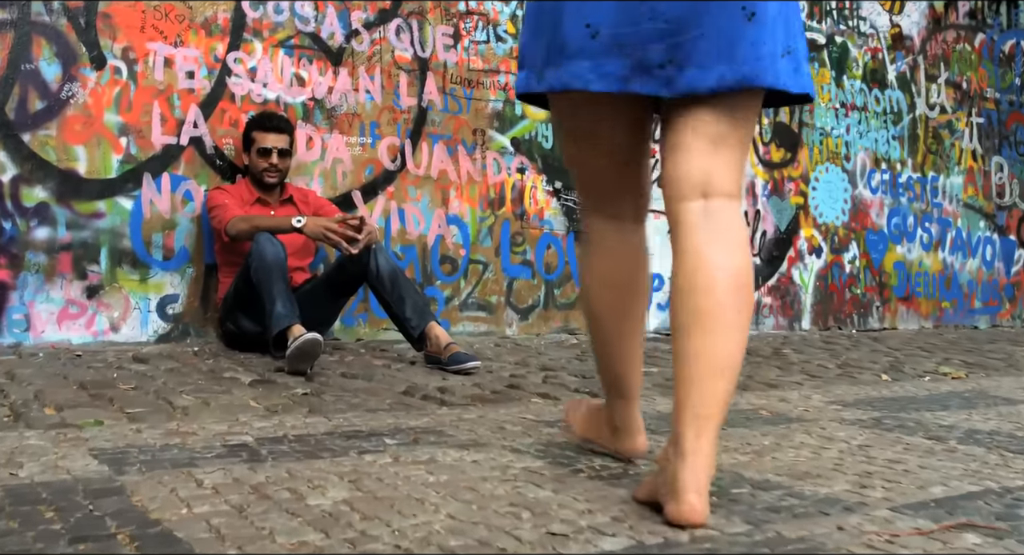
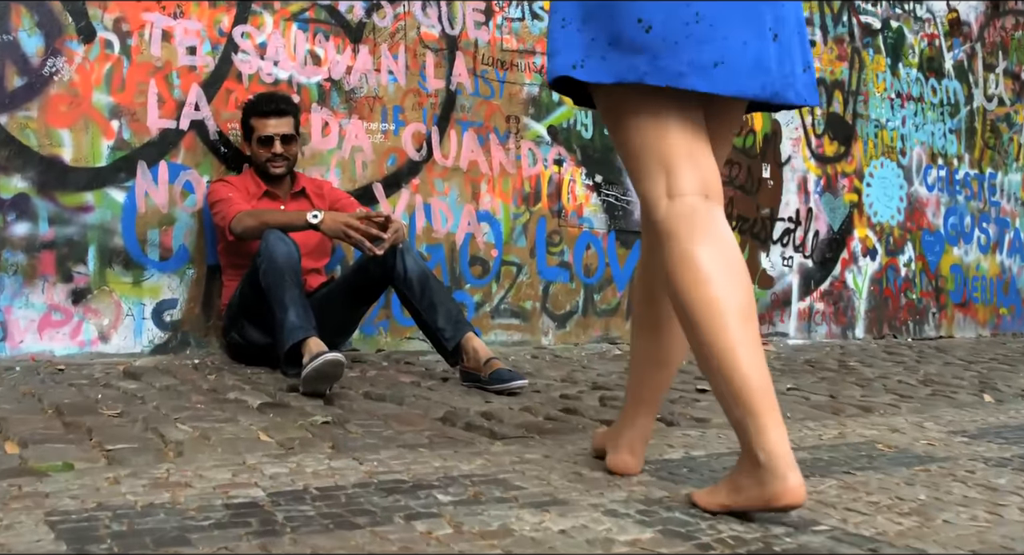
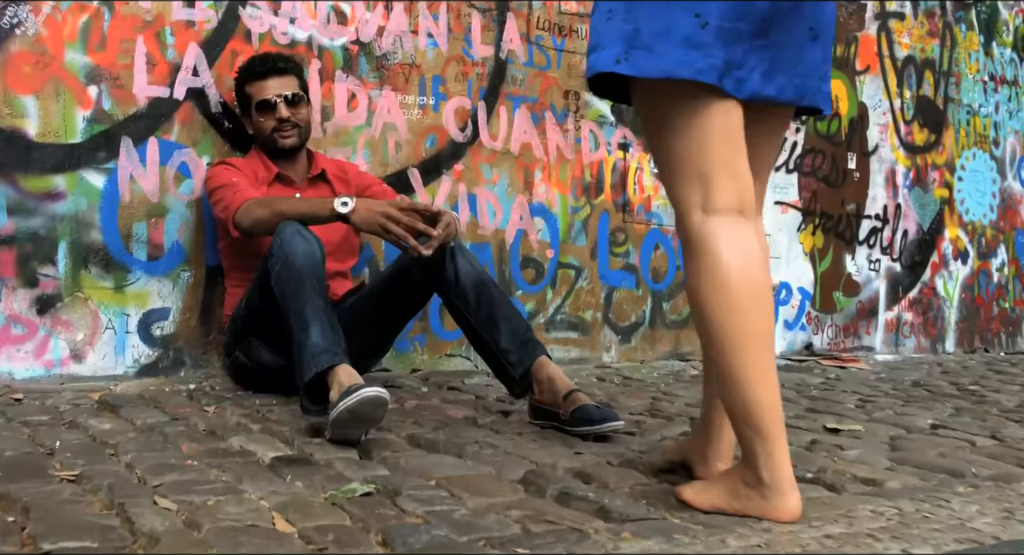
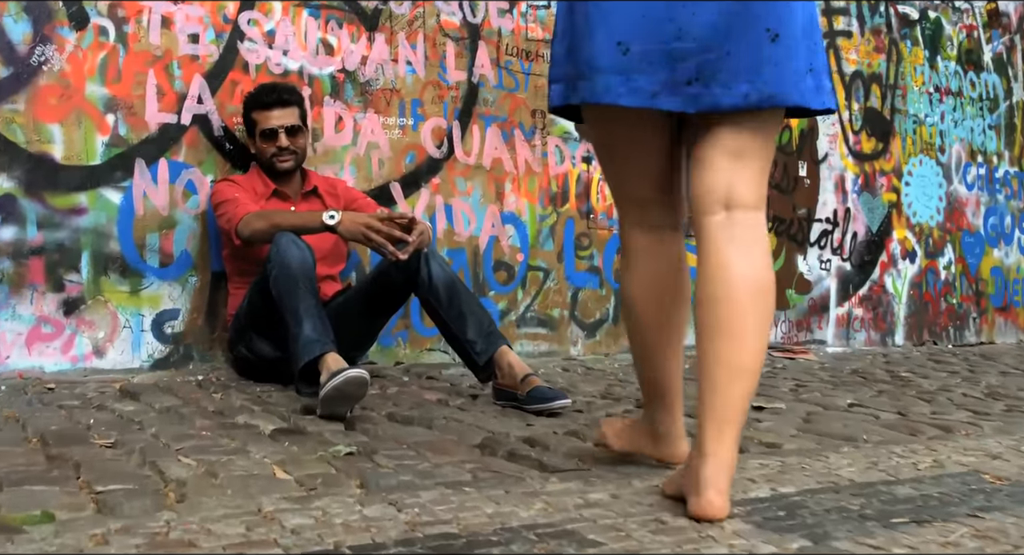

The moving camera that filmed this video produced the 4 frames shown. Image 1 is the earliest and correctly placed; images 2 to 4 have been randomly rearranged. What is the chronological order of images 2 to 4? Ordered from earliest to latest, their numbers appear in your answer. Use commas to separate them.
2, 4, 3
